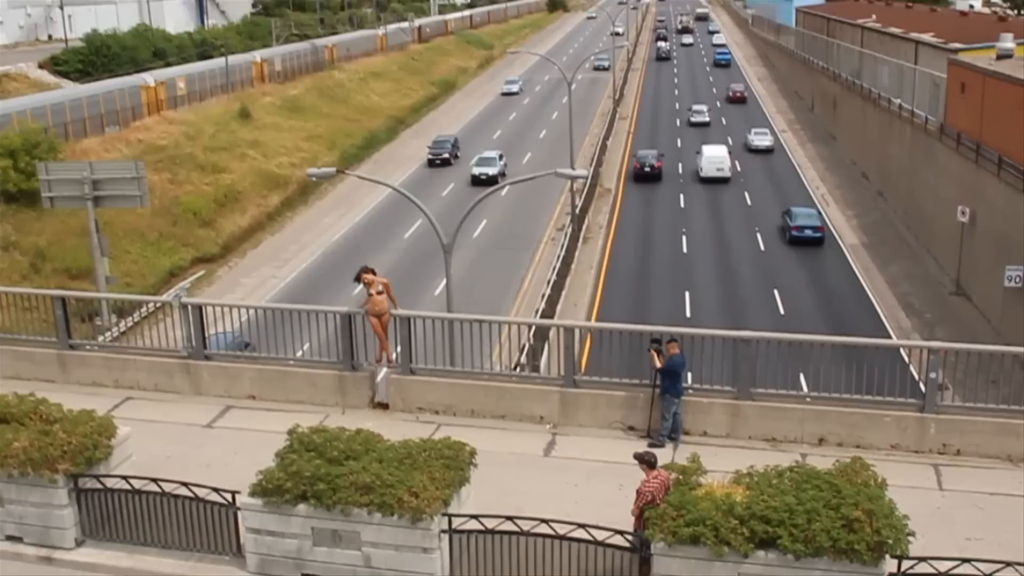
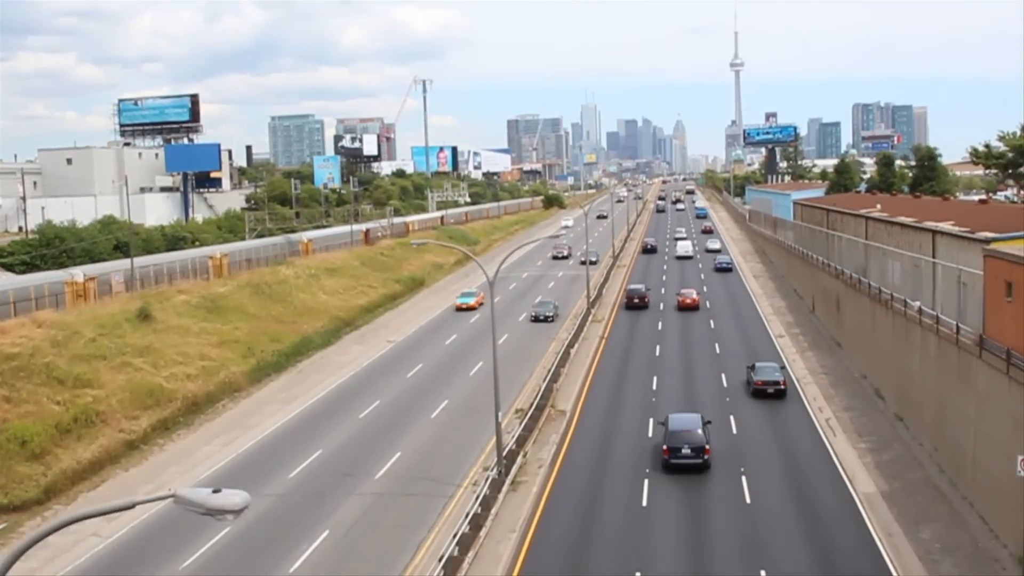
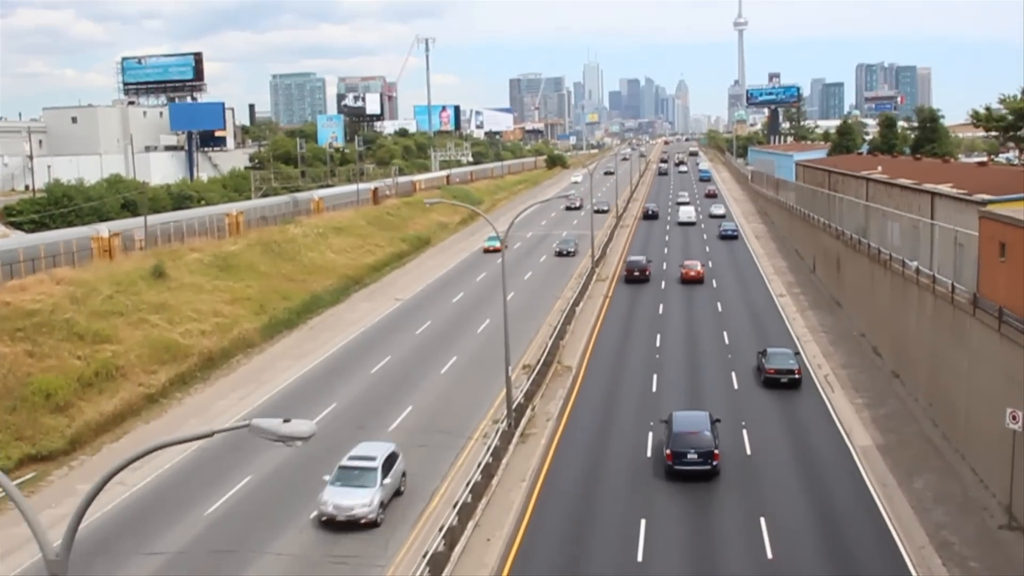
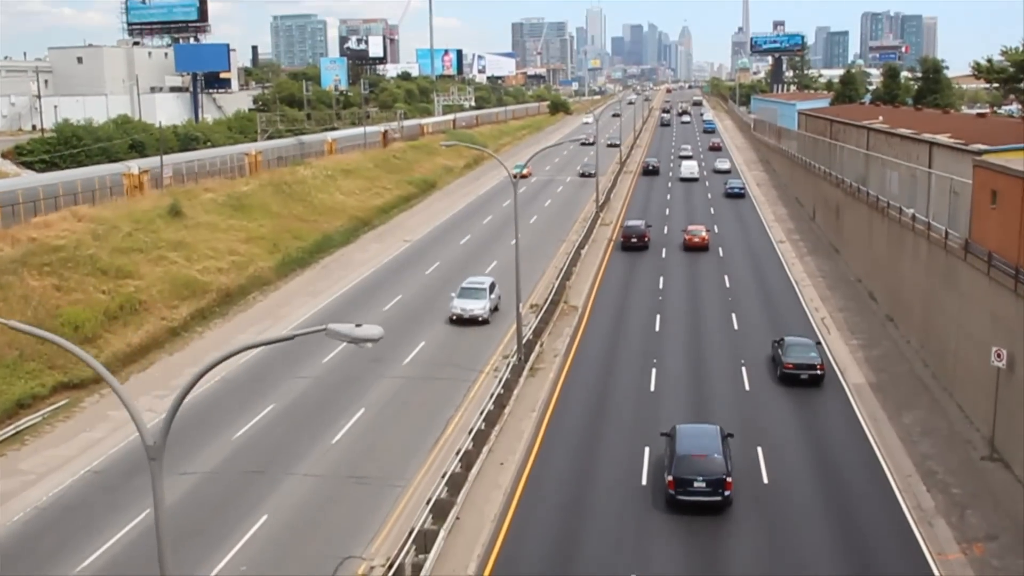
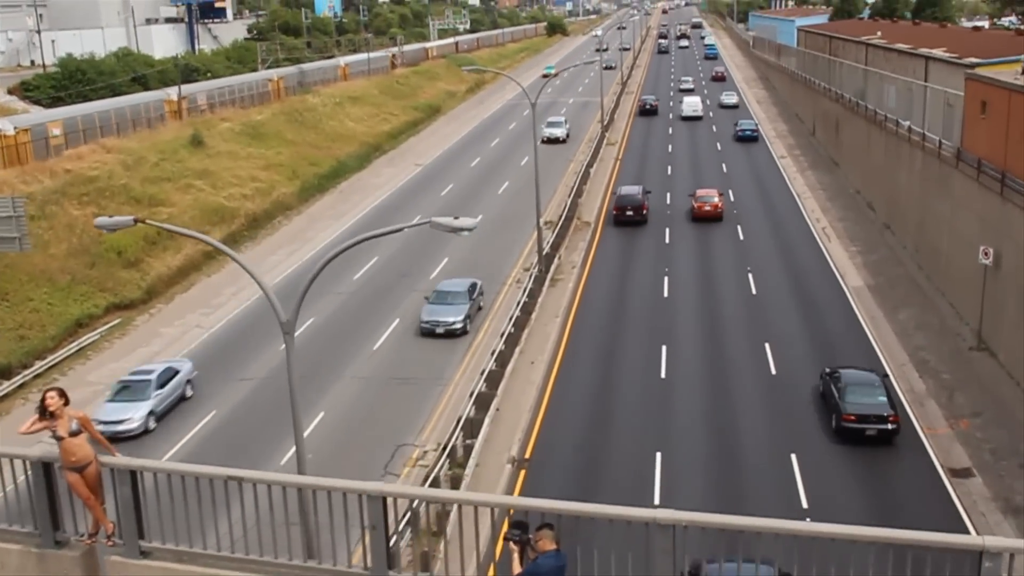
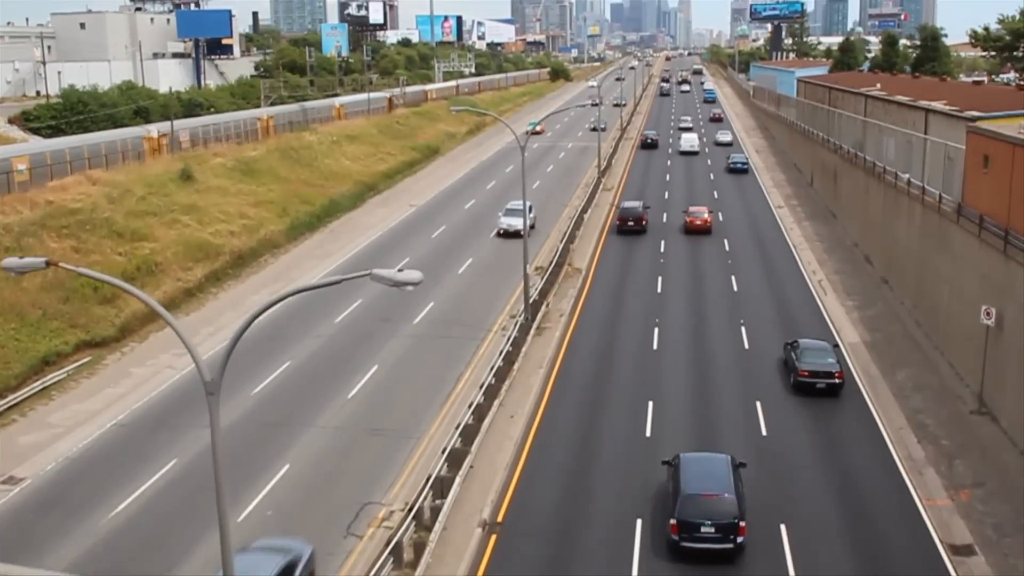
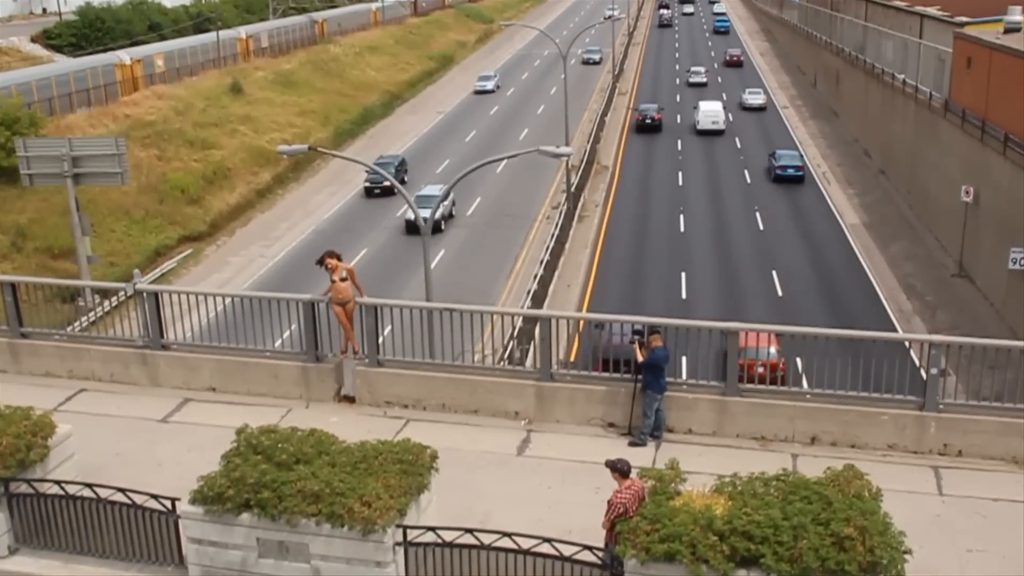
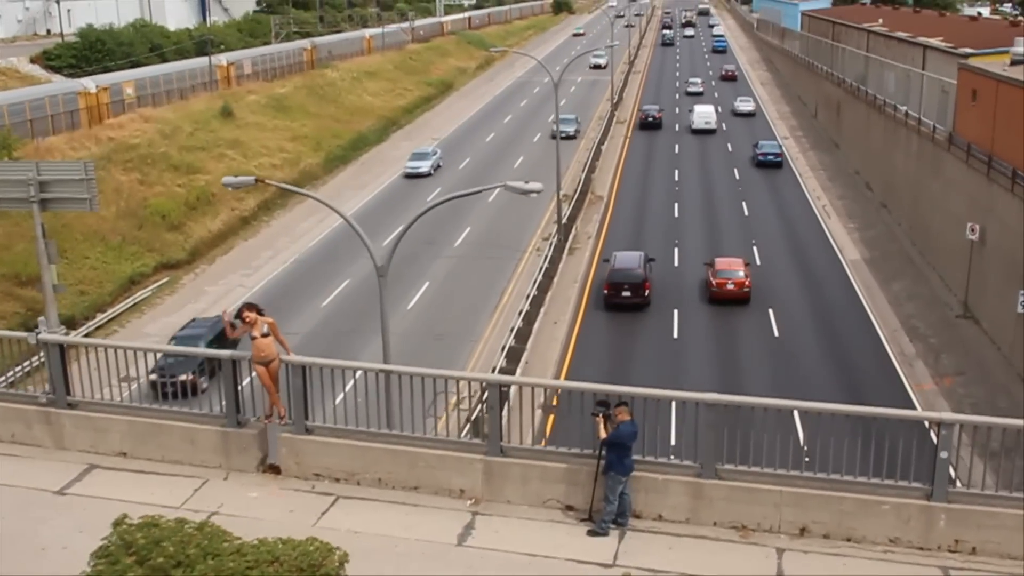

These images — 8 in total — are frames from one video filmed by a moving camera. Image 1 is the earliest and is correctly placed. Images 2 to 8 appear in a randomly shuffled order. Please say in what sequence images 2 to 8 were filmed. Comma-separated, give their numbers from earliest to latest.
7, 8, 5, 6, 4, 3, 2
